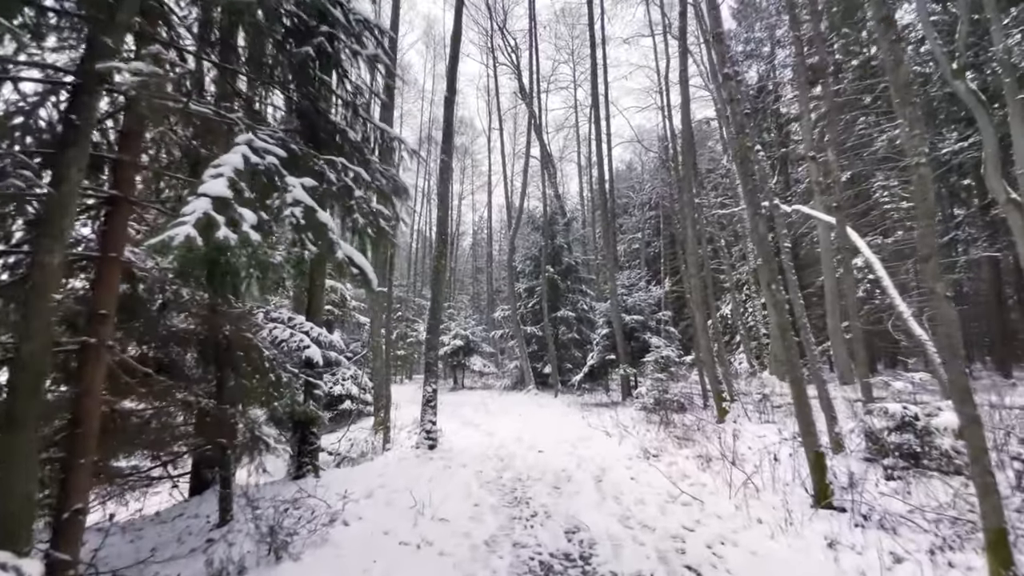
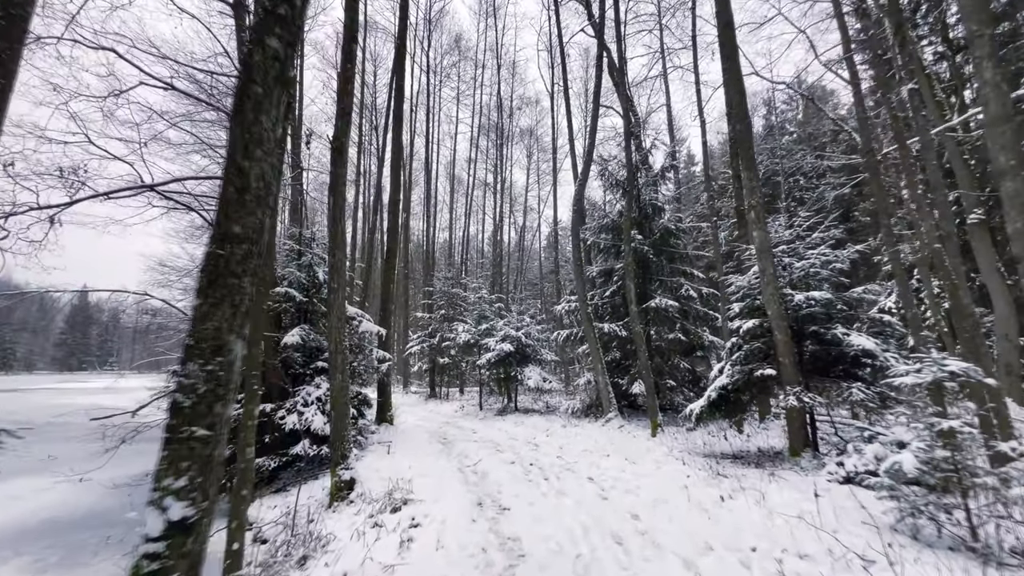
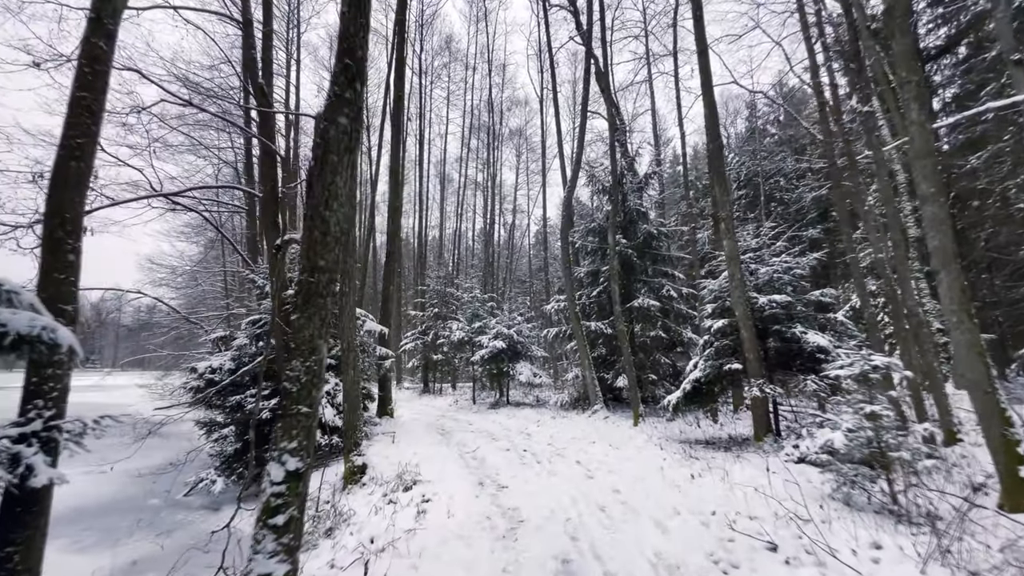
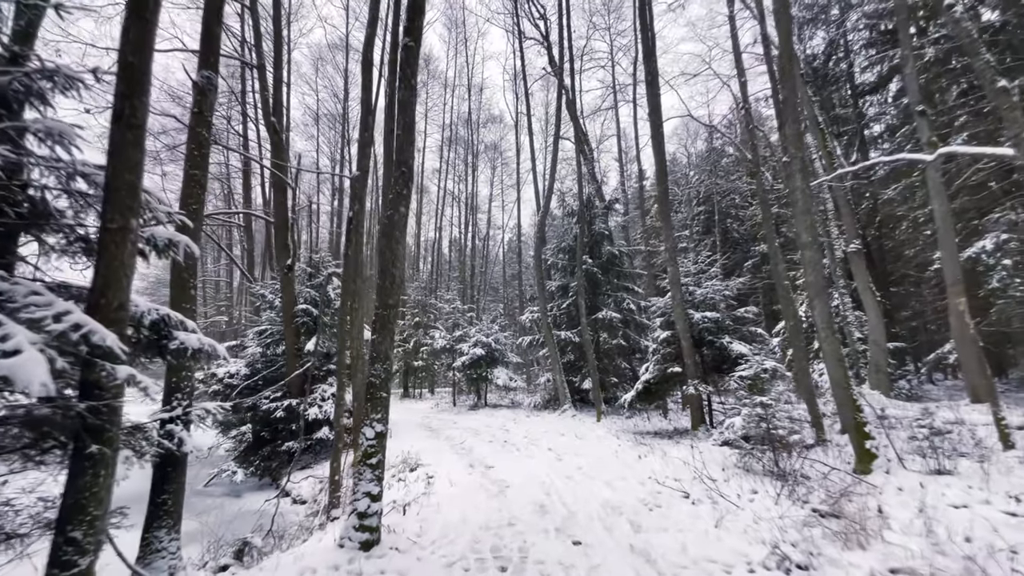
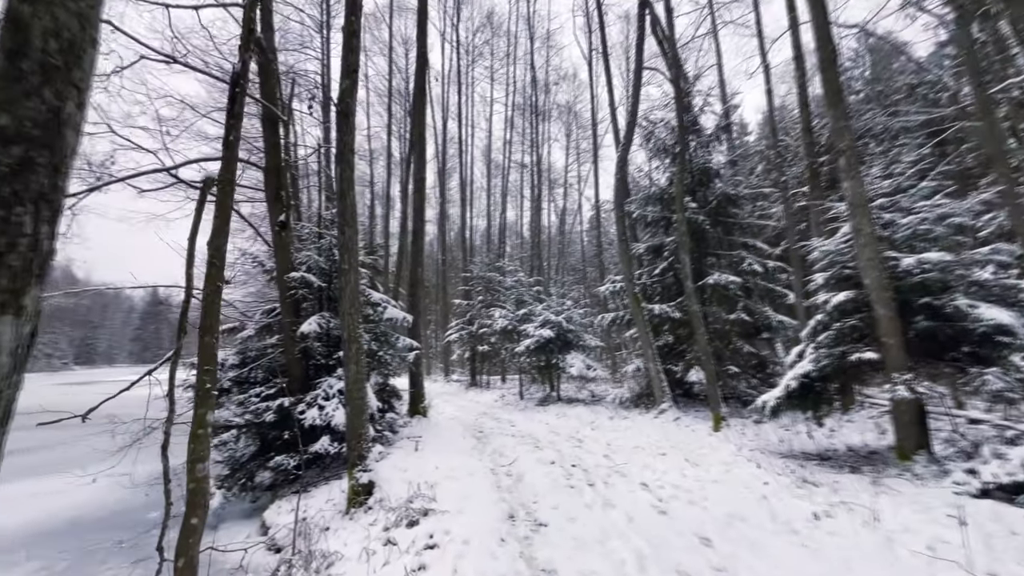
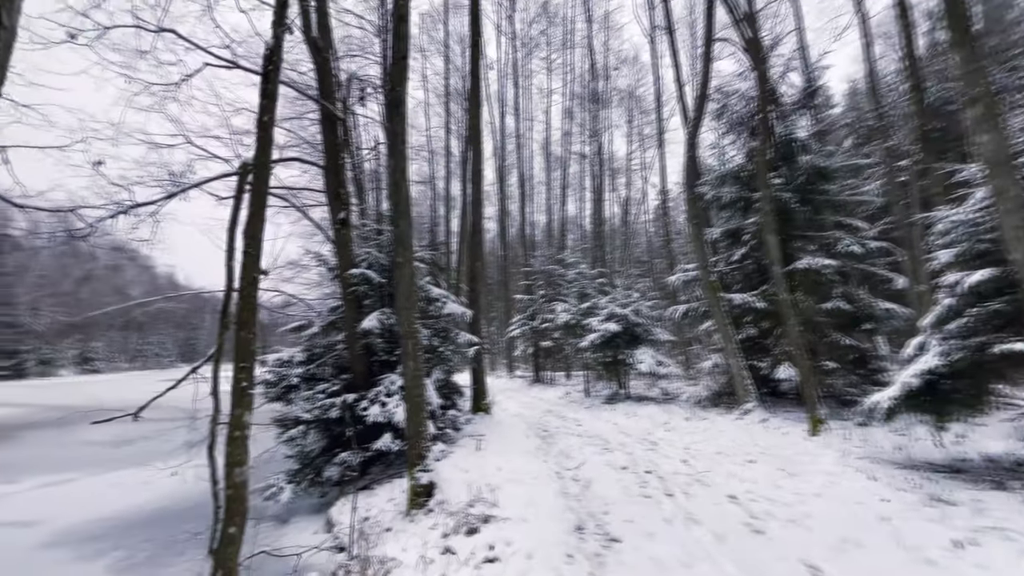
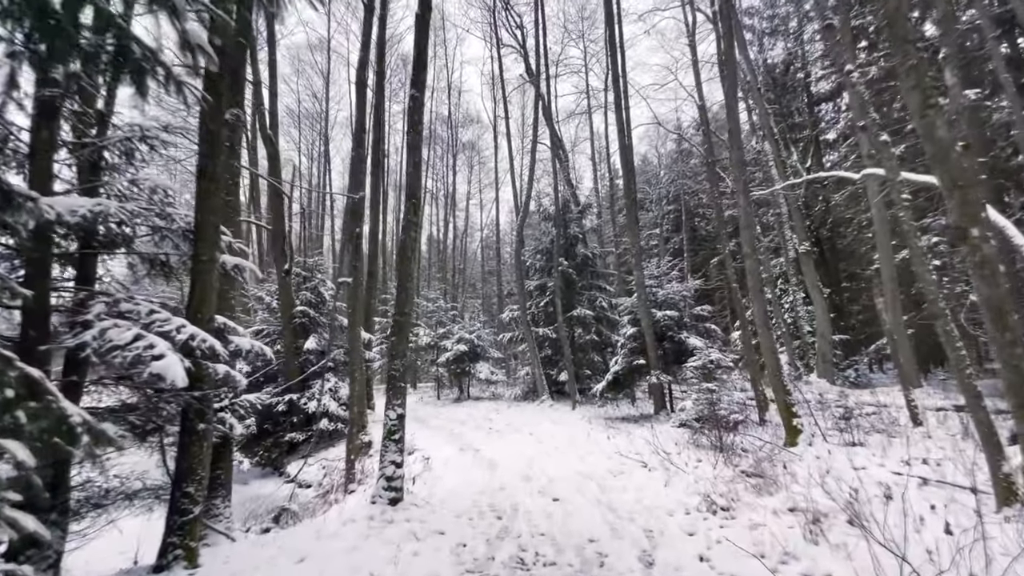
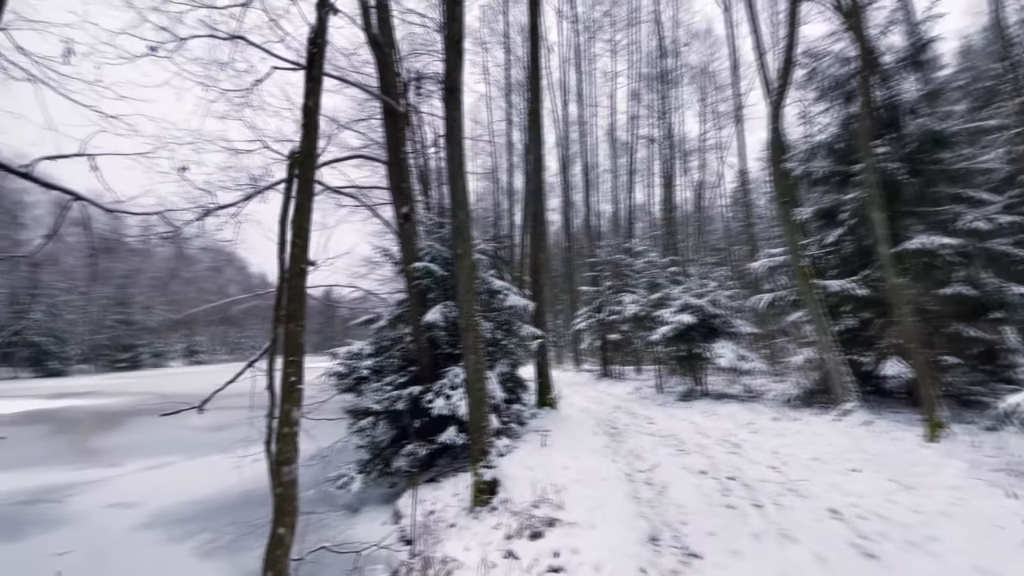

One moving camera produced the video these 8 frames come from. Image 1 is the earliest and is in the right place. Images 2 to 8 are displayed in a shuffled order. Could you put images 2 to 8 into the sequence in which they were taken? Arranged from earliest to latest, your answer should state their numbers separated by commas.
7, 4, 3, 2, 5, 6, 8
